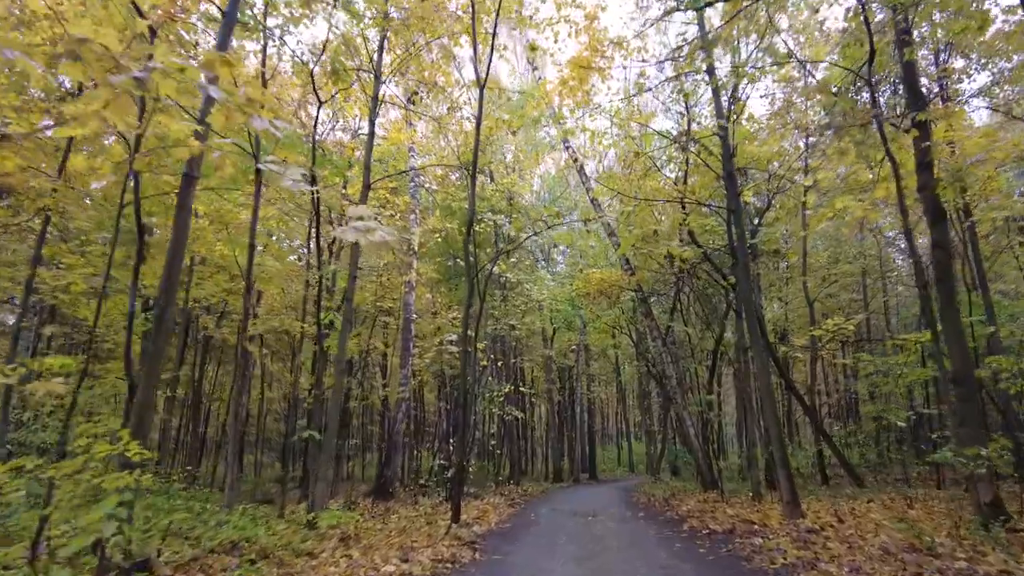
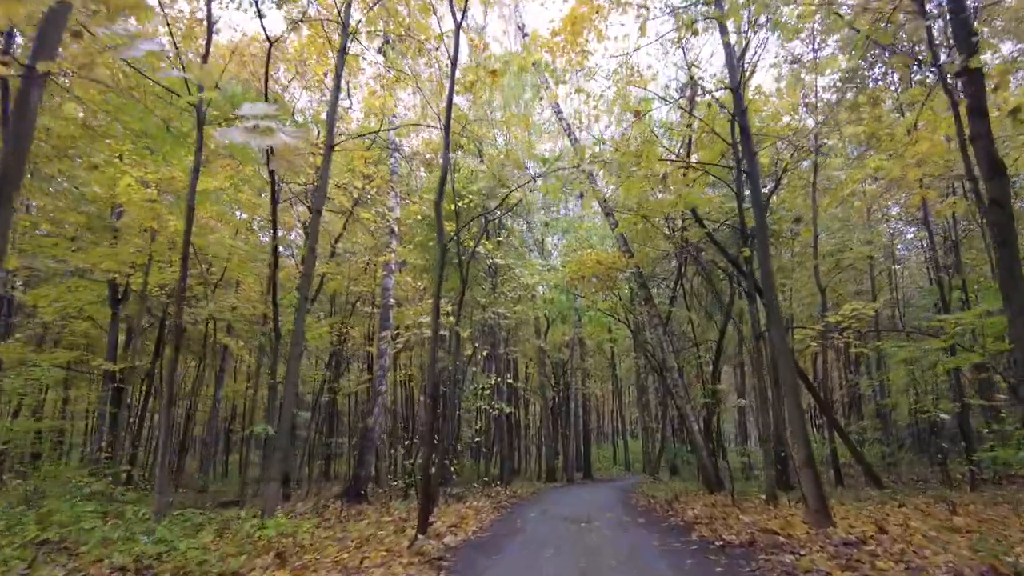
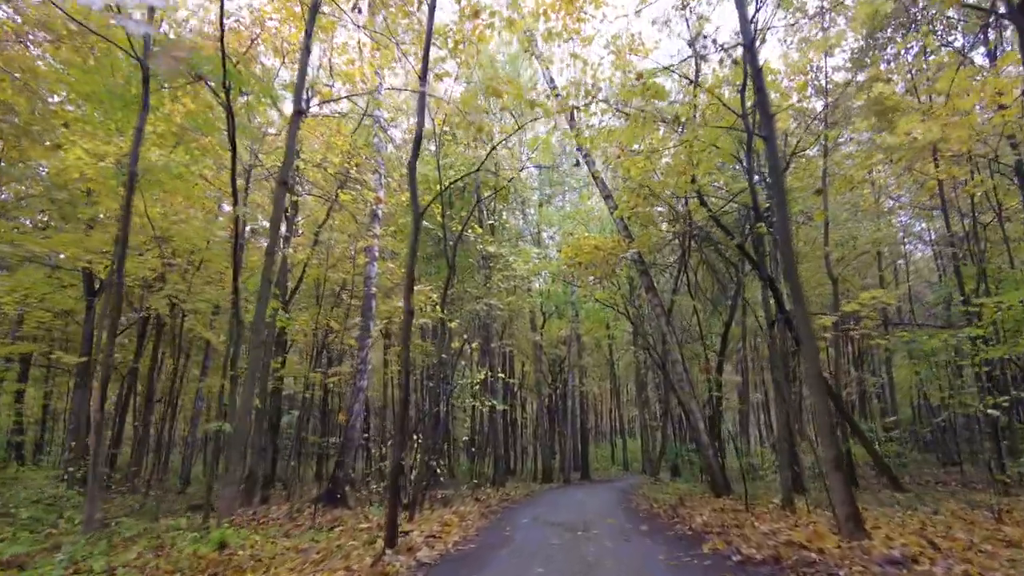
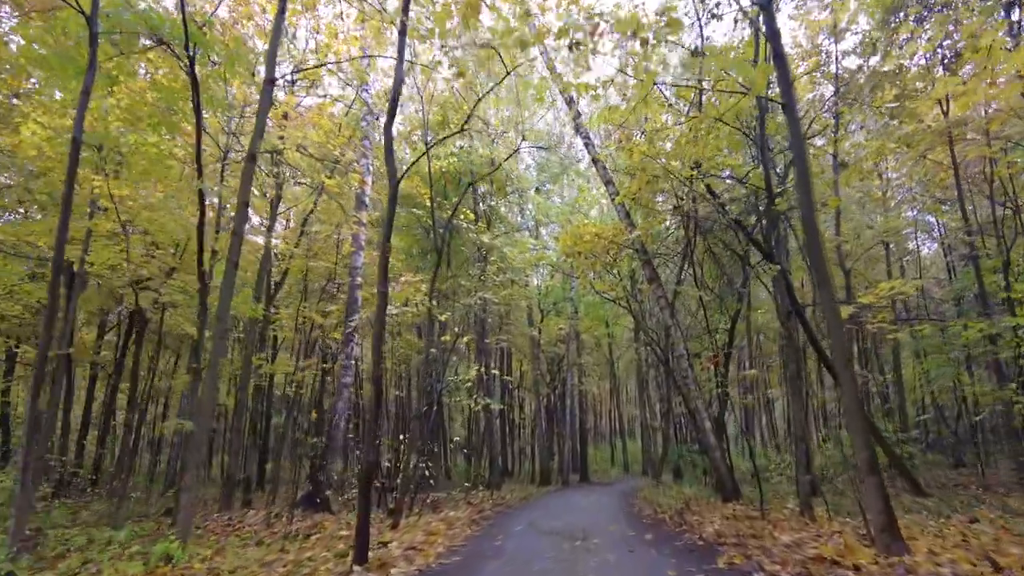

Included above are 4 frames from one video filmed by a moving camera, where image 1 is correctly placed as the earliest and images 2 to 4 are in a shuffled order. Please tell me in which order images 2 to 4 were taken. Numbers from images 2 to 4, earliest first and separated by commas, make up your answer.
2, 3, 4
